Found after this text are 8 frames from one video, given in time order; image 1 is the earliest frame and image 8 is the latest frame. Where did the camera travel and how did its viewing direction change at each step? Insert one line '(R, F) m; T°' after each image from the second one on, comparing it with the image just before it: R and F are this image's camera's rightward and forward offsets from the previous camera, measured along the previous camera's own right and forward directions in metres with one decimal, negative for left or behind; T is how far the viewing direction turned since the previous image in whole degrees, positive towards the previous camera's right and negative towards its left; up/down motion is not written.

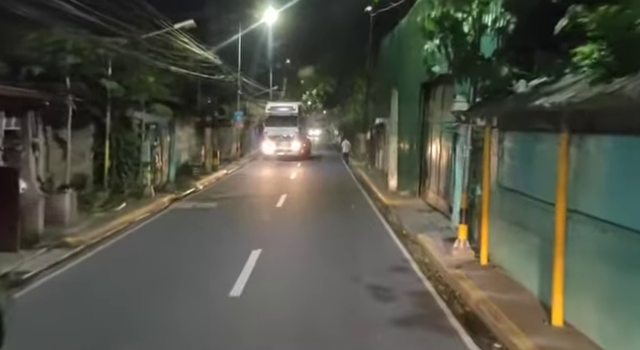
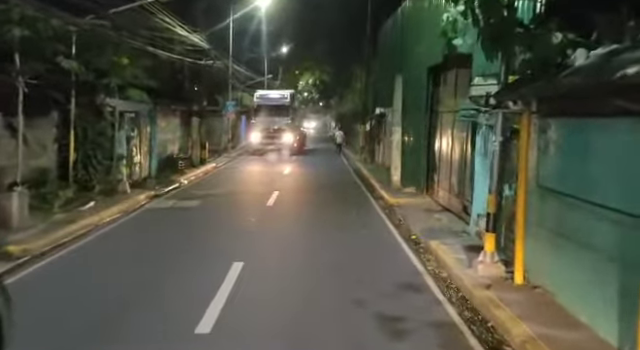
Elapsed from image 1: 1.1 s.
(0.0, +2.1) m; 0°
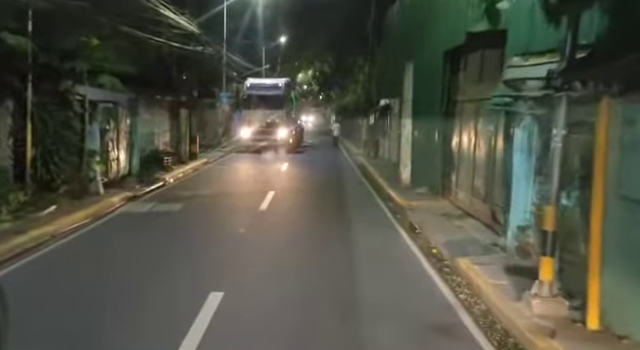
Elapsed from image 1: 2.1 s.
(0.0, +2.2) m; 0°
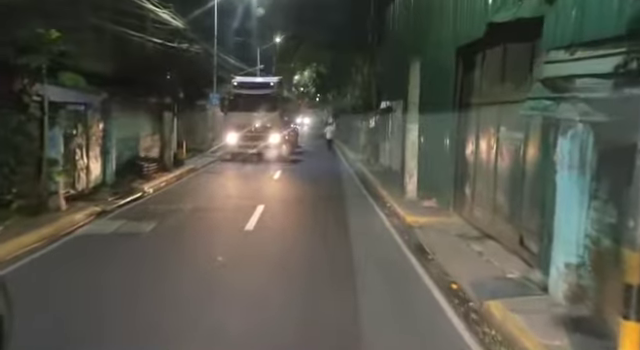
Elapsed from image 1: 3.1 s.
(0.0, +1.9) m; 0°
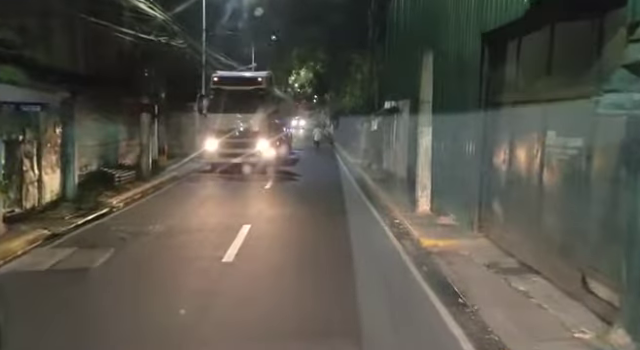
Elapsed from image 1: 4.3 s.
(0.0, +2.5) m; 0°
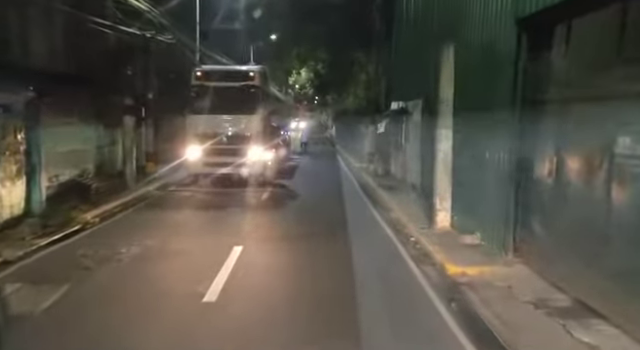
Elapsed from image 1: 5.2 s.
(0.0, +1.9) m; 0°
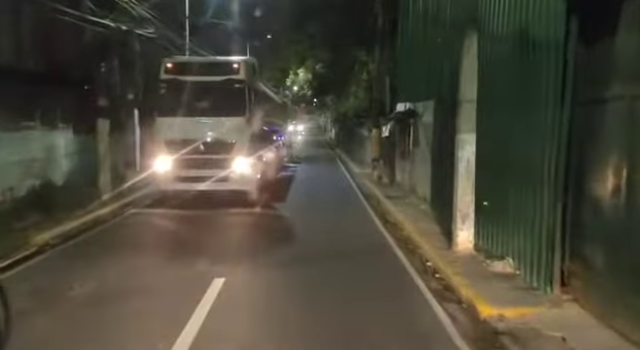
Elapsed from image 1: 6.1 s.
(0.0, +2.0) m; 0°
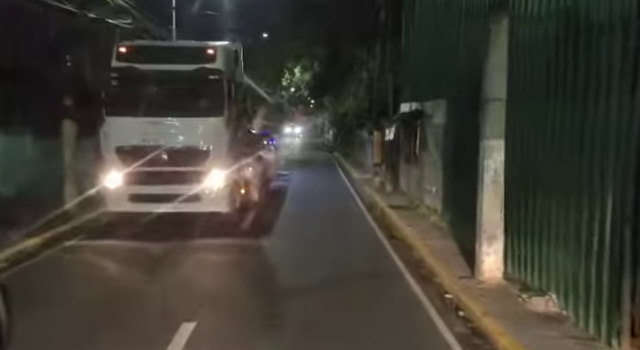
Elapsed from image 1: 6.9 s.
(0.0, +1.9) m; 0°
